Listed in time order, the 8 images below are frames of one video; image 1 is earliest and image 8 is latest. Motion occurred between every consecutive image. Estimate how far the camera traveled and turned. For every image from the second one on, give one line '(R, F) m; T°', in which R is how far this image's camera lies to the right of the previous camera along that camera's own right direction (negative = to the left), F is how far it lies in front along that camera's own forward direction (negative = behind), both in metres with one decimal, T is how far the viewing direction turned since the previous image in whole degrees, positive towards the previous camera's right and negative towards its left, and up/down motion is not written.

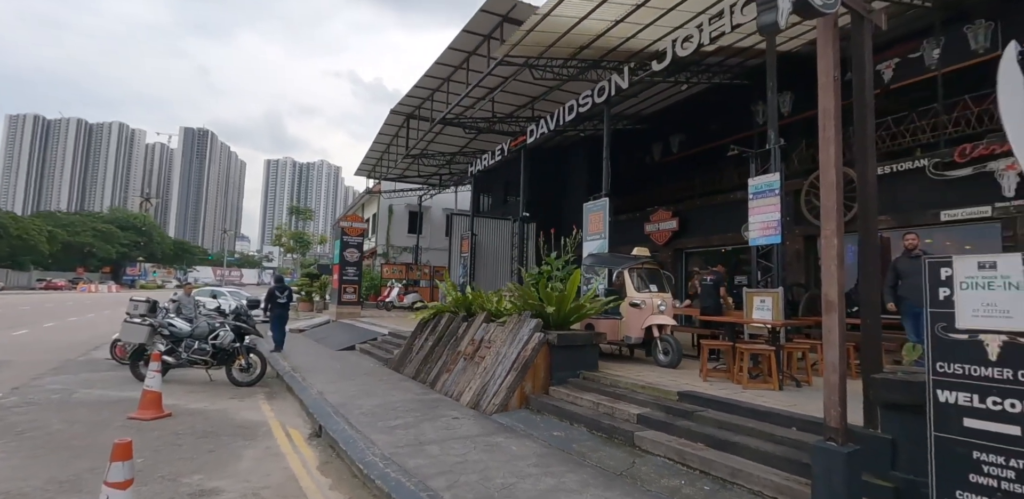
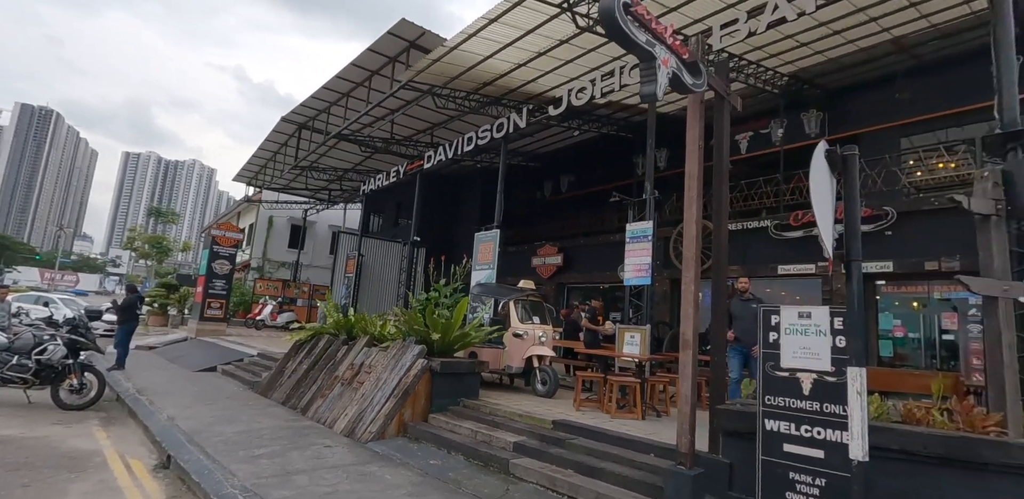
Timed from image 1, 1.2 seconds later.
(-0.2, -0.1) m; +12°
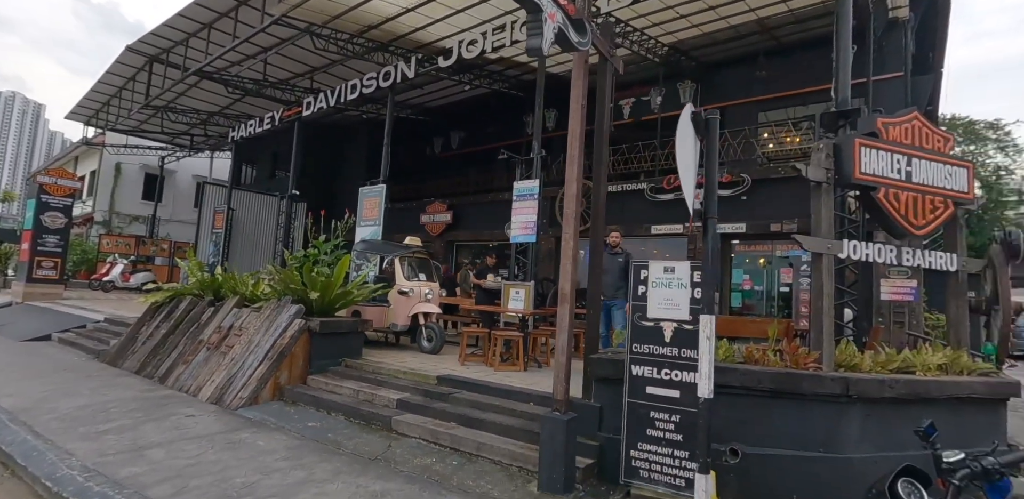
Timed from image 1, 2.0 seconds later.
(0.0, 0.0) m; +12°
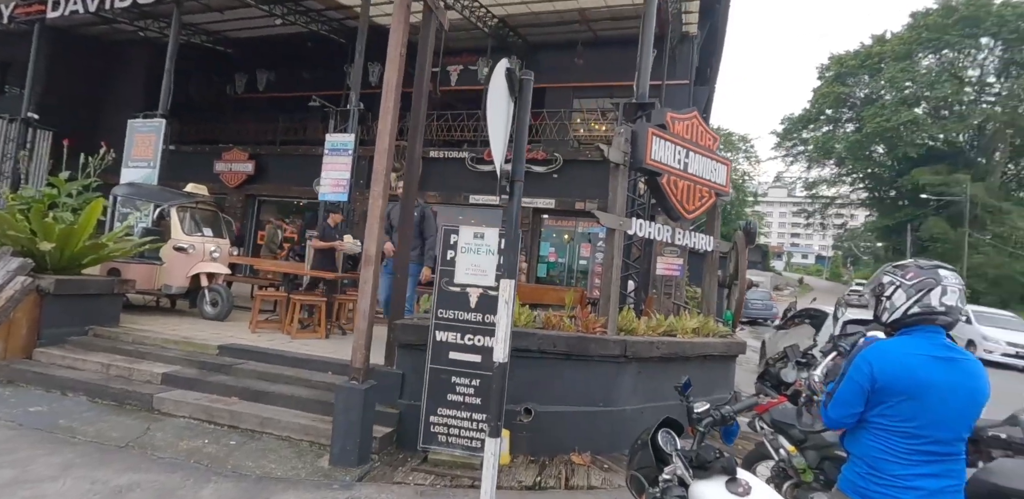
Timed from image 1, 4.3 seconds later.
(+0.1, +0.1) m; +19°
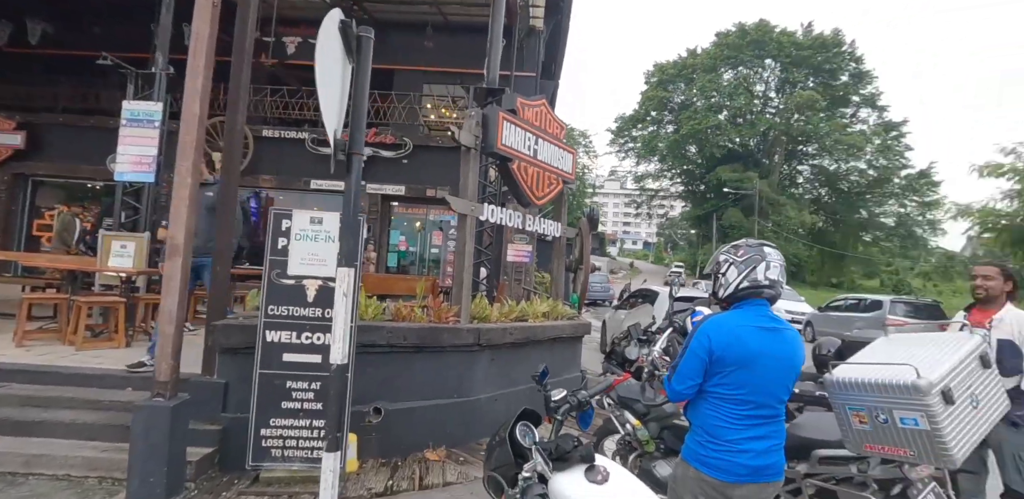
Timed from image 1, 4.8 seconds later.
(0.0, +0.2) m; +15°
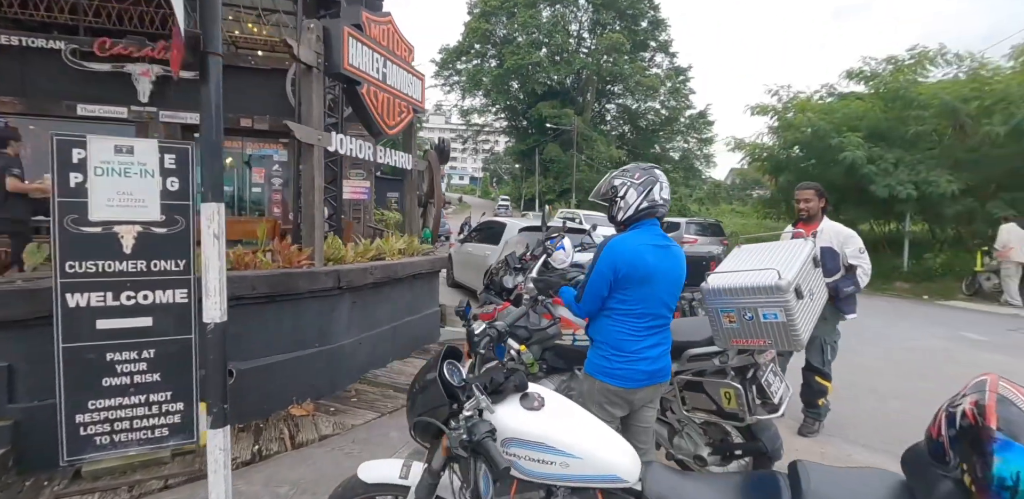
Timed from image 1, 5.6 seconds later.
(-0.3, +0.2) m; +18°
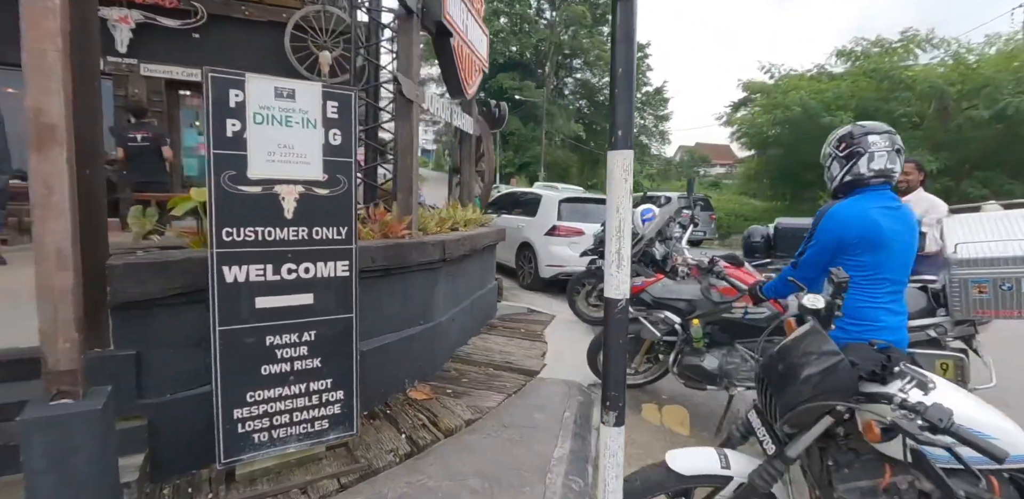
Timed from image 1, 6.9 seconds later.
(-1.5, +0.4) m; +7°
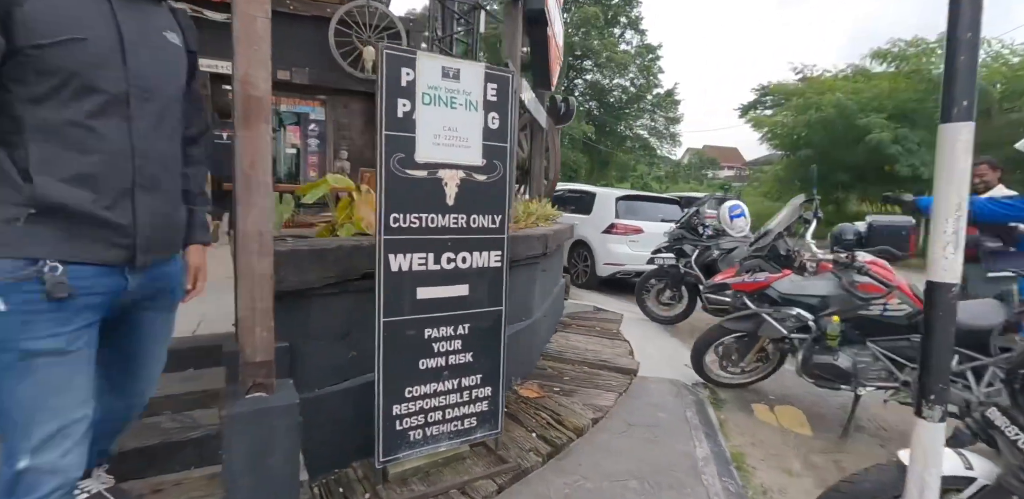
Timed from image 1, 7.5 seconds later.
(-0.8, +0.1) m; 0°
